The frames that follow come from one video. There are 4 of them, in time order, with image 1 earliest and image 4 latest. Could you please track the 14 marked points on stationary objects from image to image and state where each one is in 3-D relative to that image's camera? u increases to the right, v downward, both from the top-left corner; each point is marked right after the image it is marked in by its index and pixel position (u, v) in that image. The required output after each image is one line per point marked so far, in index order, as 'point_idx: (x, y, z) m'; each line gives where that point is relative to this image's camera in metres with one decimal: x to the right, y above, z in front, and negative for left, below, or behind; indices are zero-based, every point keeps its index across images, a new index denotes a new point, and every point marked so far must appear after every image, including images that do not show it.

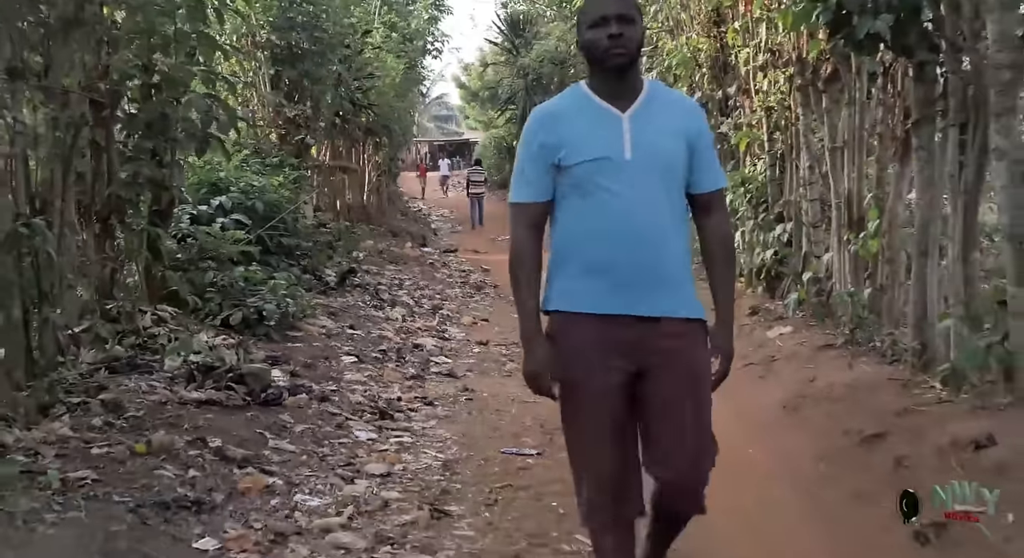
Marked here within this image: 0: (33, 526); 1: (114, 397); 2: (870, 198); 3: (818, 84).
0: (-1.6, -0.8, +3.8) m
1: (-1.9, -0.6, +5.4) m
2: (+2.1, +0.5, +6.5) m
3: (+1.9, +1.2, +7.2) m
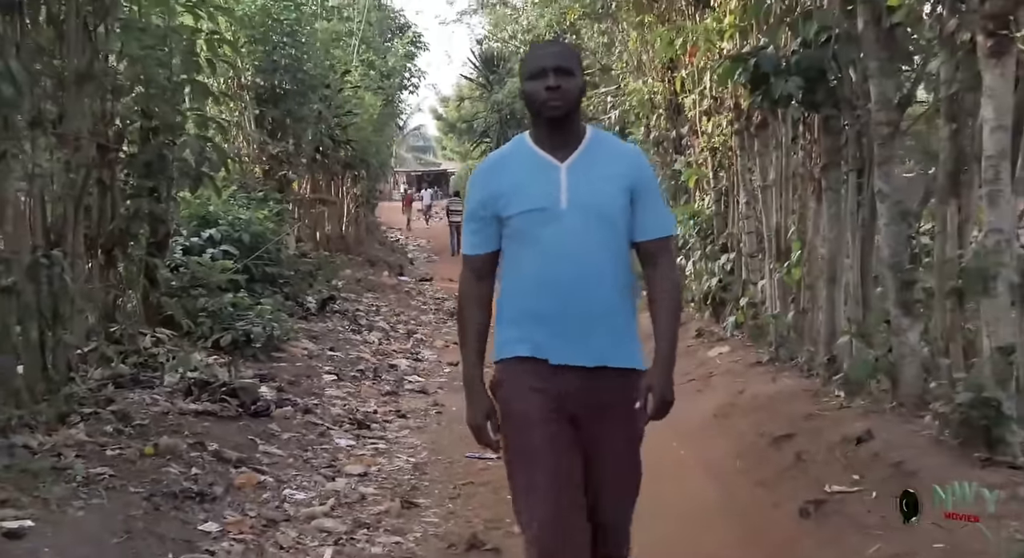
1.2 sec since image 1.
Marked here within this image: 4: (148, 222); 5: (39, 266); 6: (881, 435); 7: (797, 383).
0: (-1.8, -0.9, +4.5) m
1: (-2.1, -0.7, +6.1) m
2: (+1.8, +0.3, +7.3) m
3: (+1.7, +1.1, +8.0) m
4: (-2.5, +0.4, +7.9) m
5: (-2.5, +0.1, +6.1) m
6: (+1.6, -0.7, +4.9) m
7: (+1.7, -0.6, +6.6) m
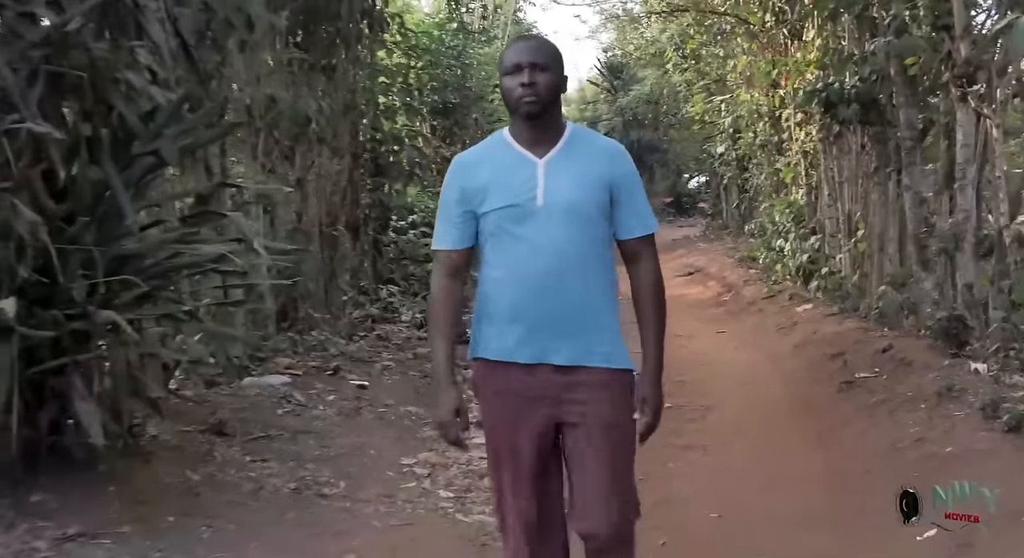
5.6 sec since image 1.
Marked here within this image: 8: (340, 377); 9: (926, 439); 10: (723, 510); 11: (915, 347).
0: (-0.8, -0.6, +7.4) m
1: (-1.0, -0.4, +9.0) m
2: (+3.0, +0.5, +9.8) m
3: (+2.9, +1.3, +10.5) m
4: (-1.3, +0.7, +10.8) m
5: (-1.4, +0.3, +9.0) m
6: (+2.5, -0.4, +7.4) m
7: (+2.8, -0.4, +9.1) m
8: (-1.1, -0.6, +7.0) m
9: (+2.0, -0.8, +5.4) m
10: (+0.9, -1.0, +5.0) m
11: (+2.6, -0.4, +7.3) m
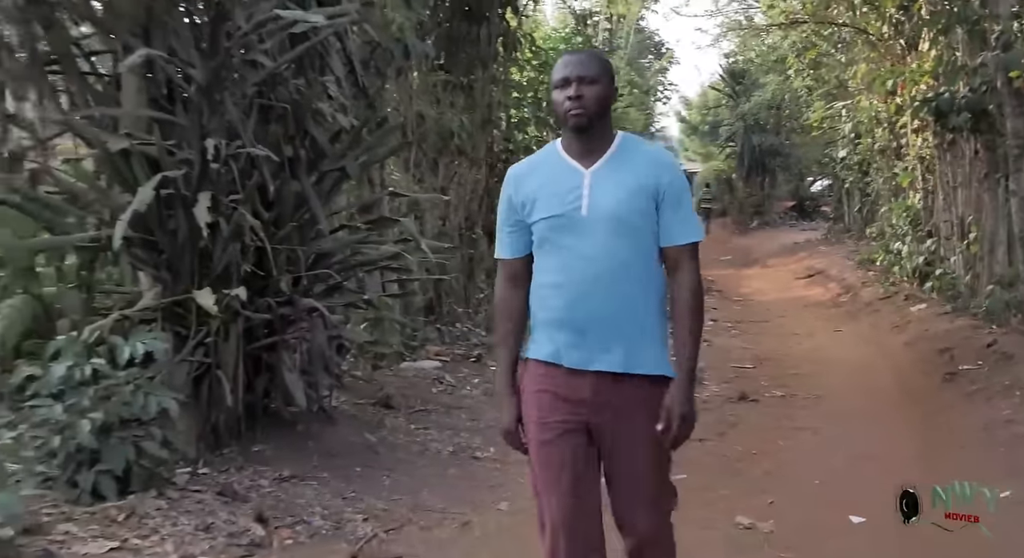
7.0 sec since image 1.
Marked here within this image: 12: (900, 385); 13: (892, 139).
0: (+0.1, -0.6, +8.2) m
1: (+0.1, -0.4, +9.9) m
2: (+4.2, +0.5, +10.2) m
3: (+4.2, +1.3, +10.9) m
4: (0.0, +0.7, +11.7) m
5: (-0.4, +0.3, +9.9) m
6: (+3.4, -0.4, +7.9) m
7: (+3.8, -0.4, +9.6) m
8: (-0.2, -0.6, +7.9) m
9: (+2.7, -0.8, +6.0) m
10: (+1.6, -1.0, +5.7) m
11: (+3.5, -0.4, +7.8) m
12: (+2.7, -0.7, +7.7) m
13: (+4.8, +1.8, +14.4) m
